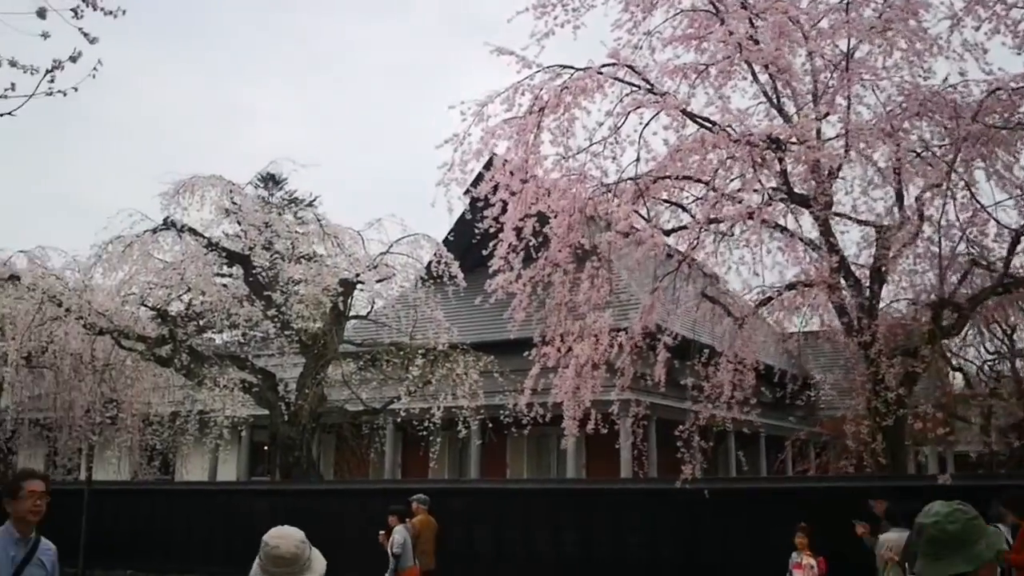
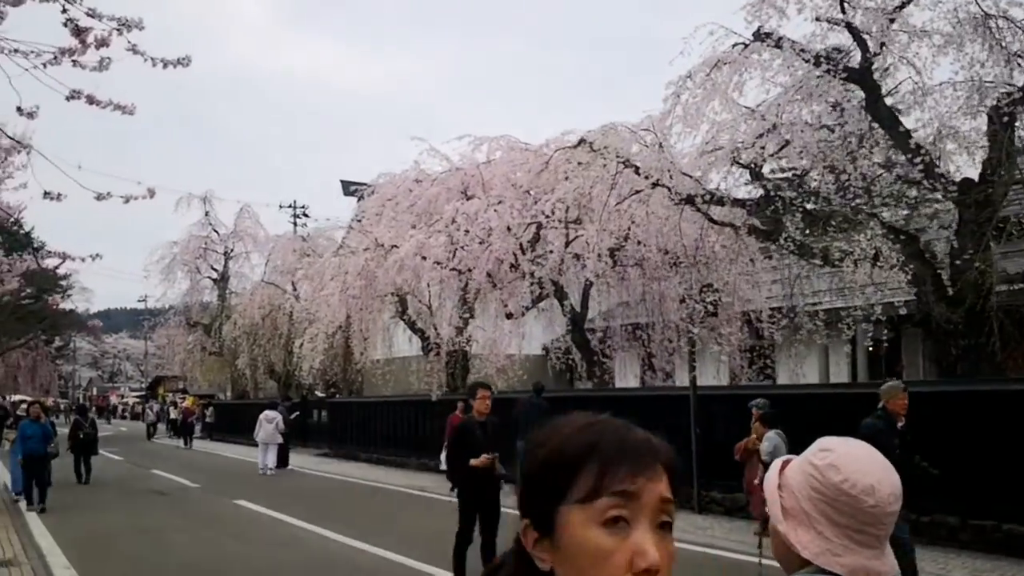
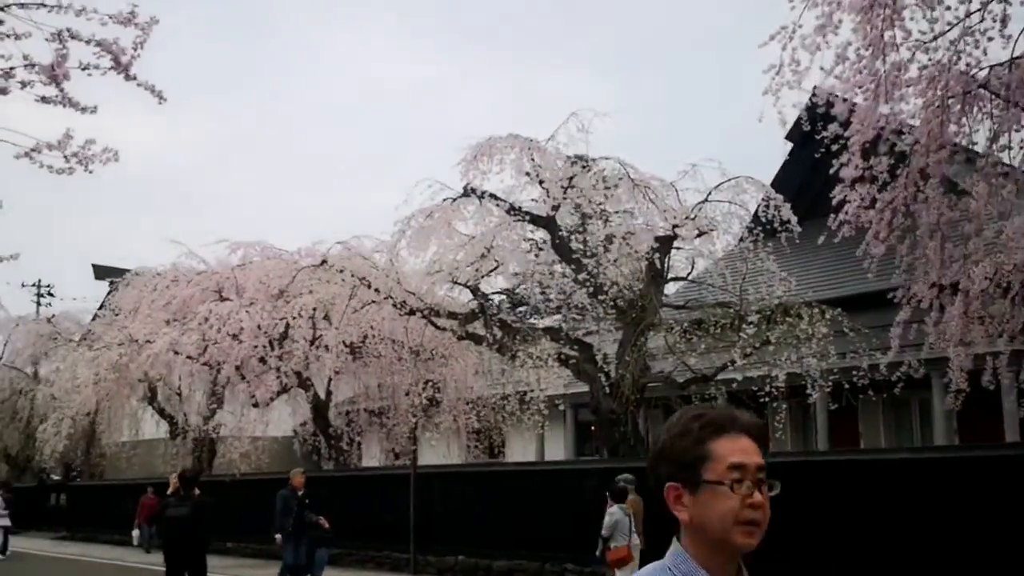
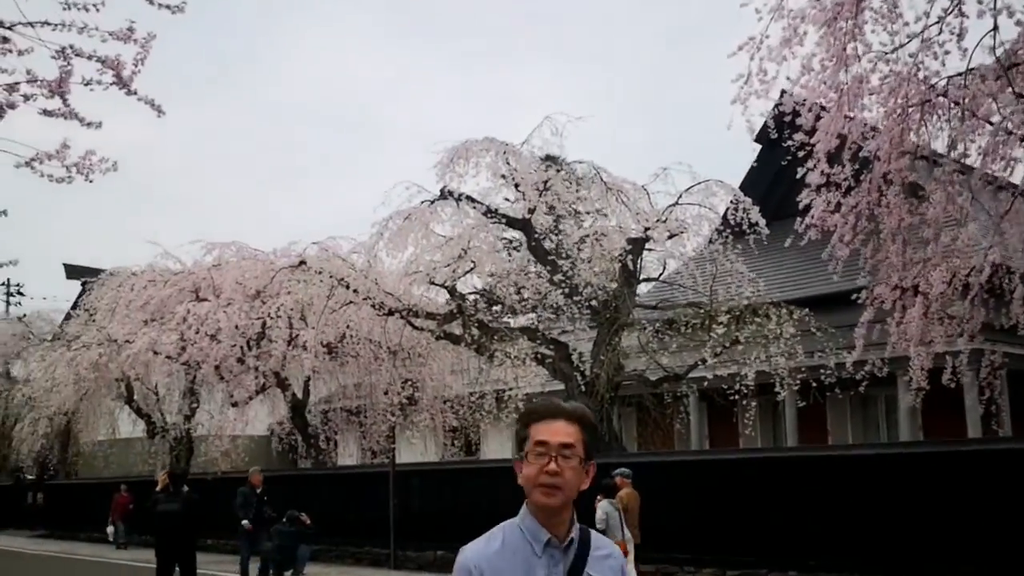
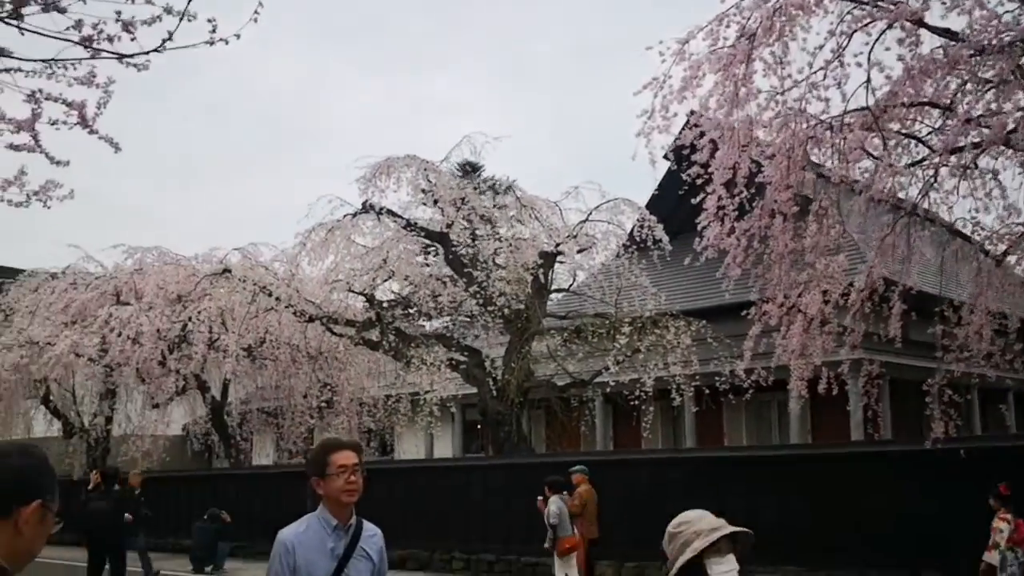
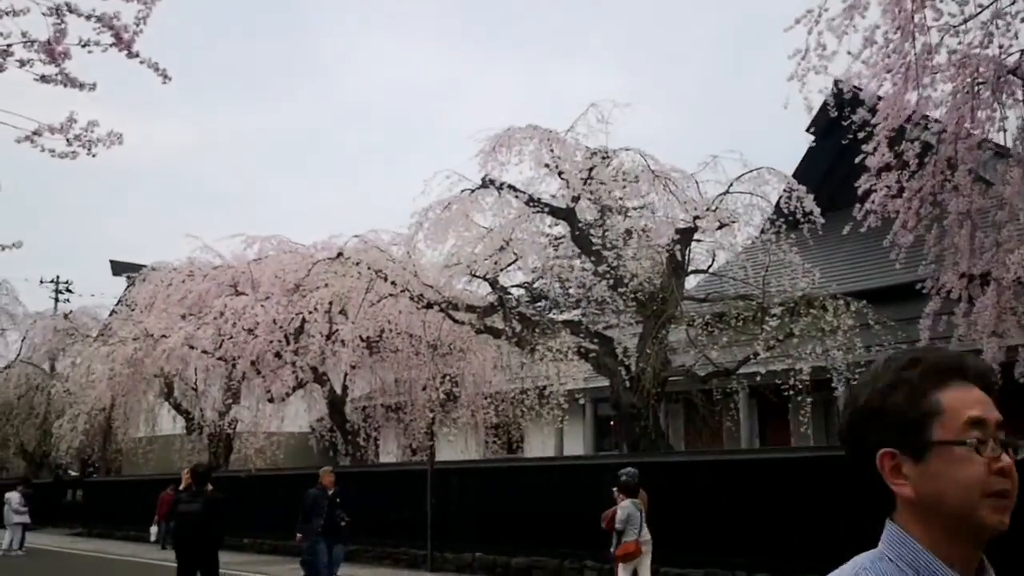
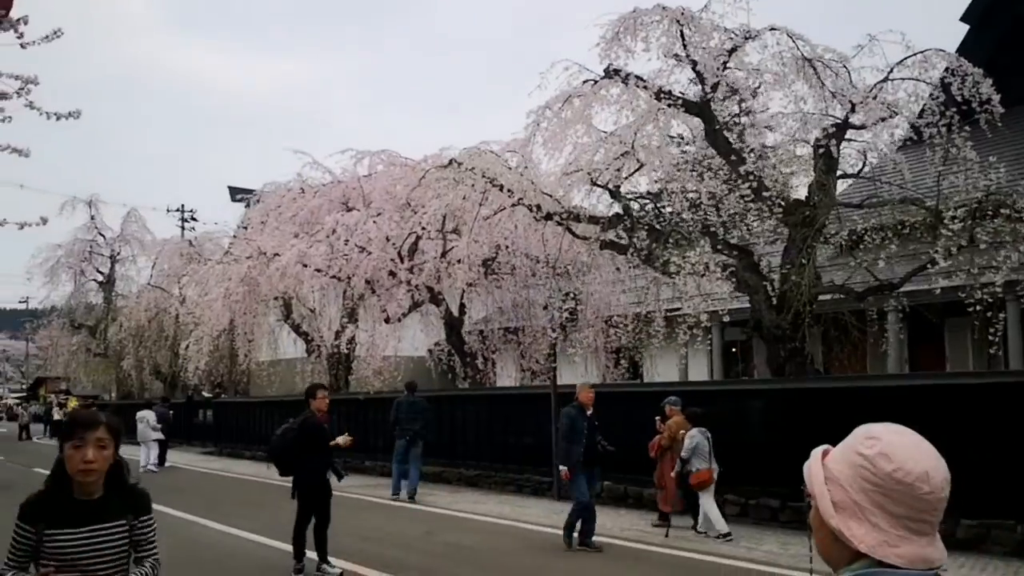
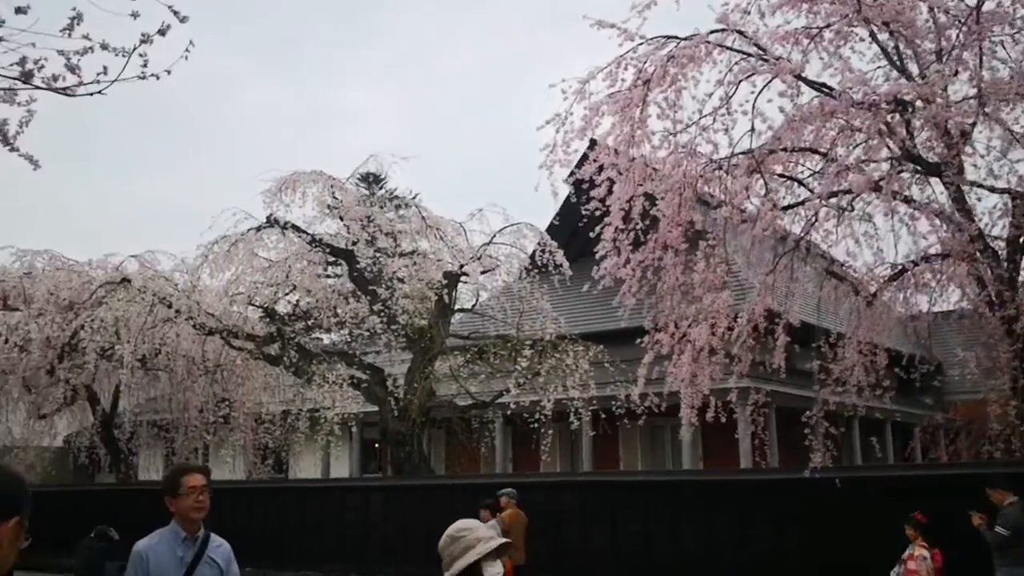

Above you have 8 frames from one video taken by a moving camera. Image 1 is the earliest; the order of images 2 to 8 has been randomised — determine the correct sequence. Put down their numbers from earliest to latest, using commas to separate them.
8, 5, 4, 3, 6, 7, 2
